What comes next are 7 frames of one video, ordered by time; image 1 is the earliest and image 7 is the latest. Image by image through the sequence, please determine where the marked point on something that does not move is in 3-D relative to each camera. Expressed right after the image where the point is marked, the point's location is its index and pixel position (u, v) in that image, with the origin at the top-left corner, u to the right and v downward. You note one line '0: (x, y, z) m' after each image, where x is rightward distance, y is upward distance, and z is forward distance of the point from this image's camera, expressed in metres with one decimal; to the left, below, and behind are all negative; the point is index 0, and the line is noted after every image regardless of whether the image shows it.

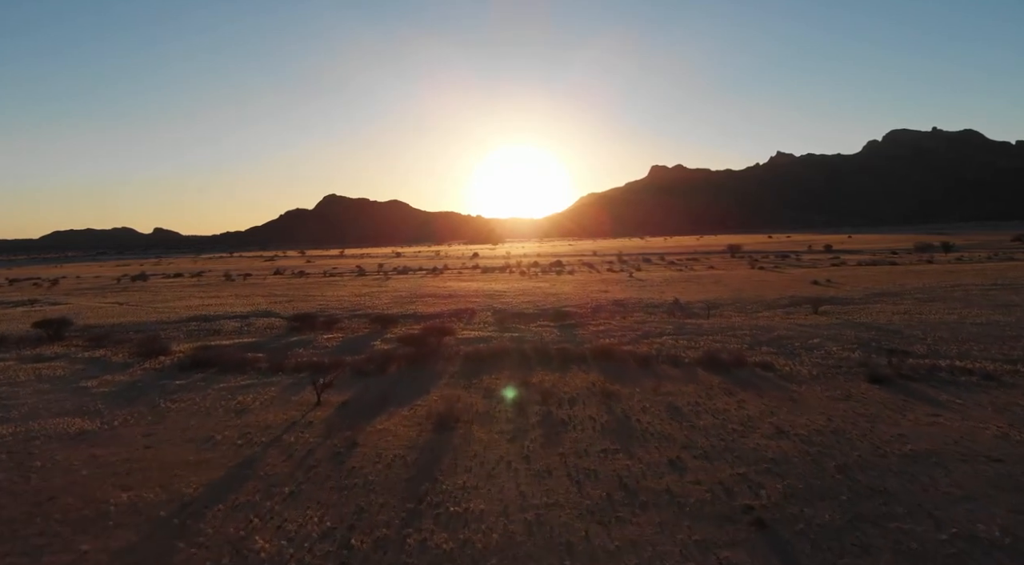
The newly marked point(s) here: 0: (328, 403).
0: (-4.8, -3.1, +16.8) m
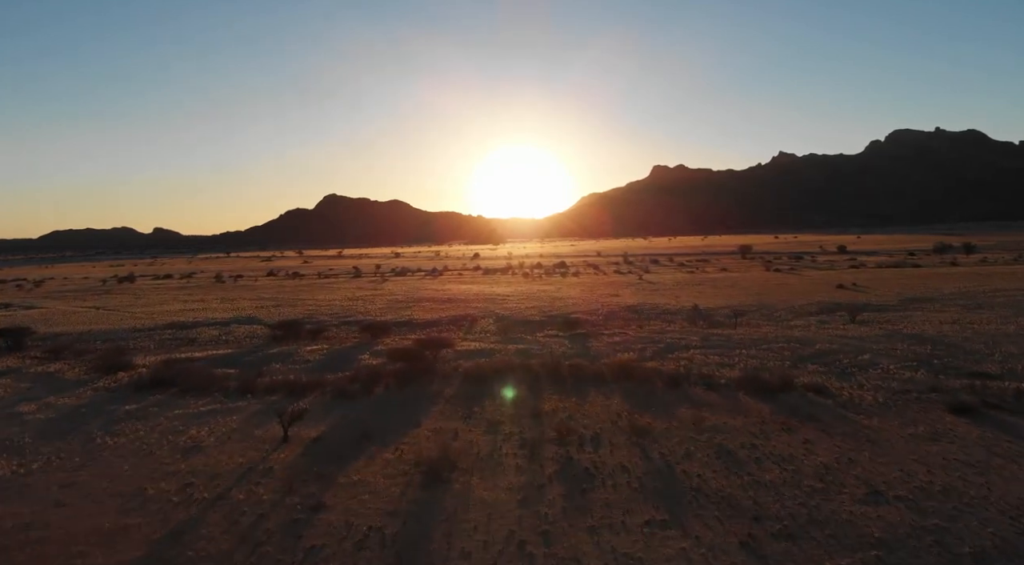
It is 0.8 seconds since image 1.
0: (-4.6, -3.3, +13.7) m
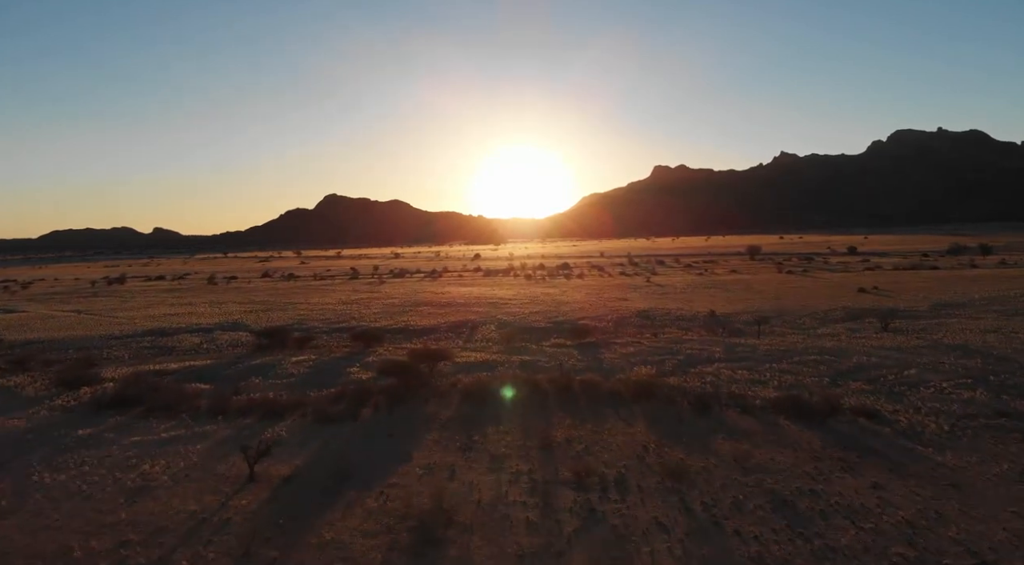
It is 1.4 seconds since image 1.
0: (-4.5, -3.5, +11.6) m
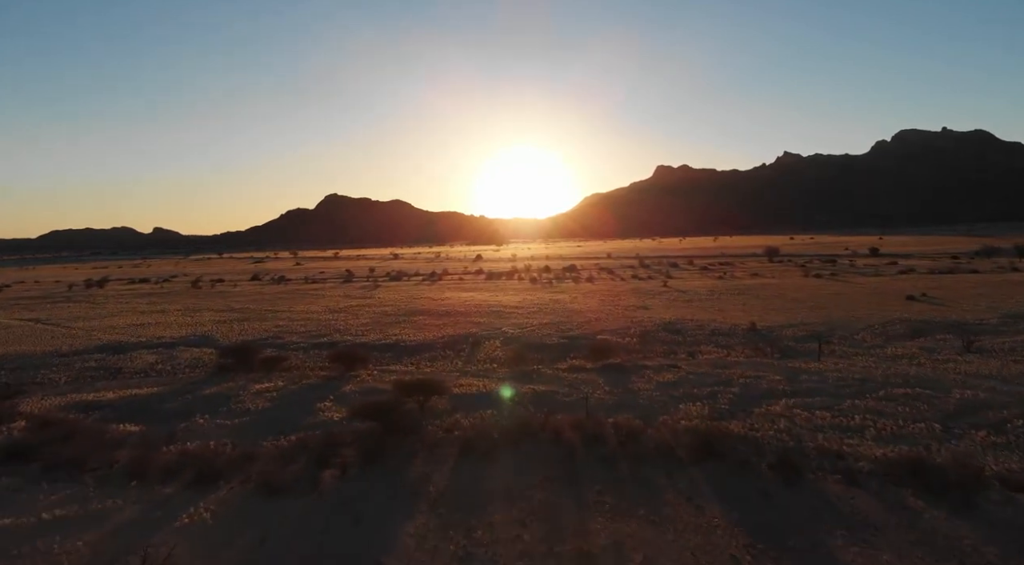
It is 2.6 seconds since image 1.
0: (-4.2, -3.9, +7.4) m
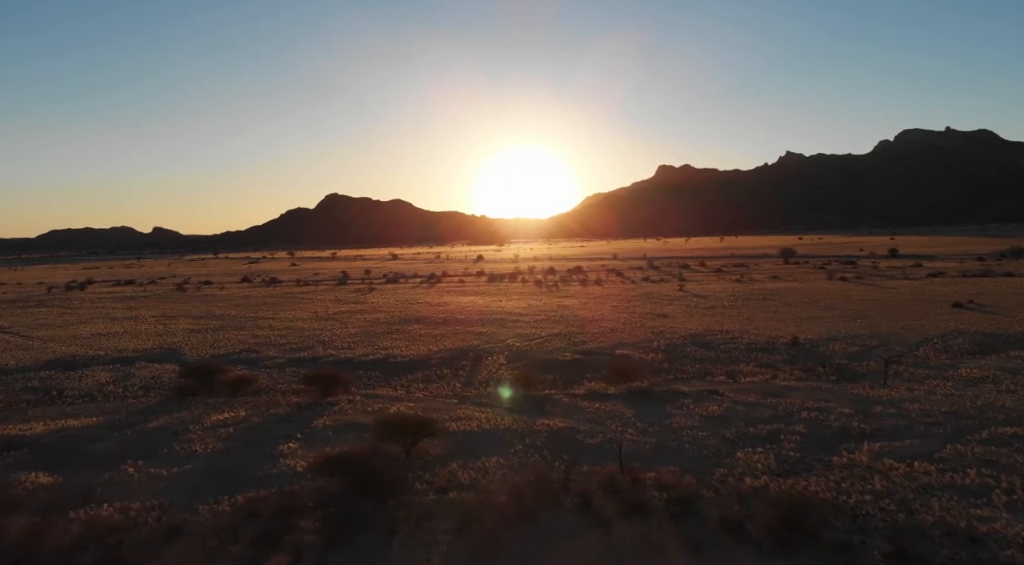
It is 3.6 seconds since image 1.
0: (-4.0, -4.1, +4.1) m
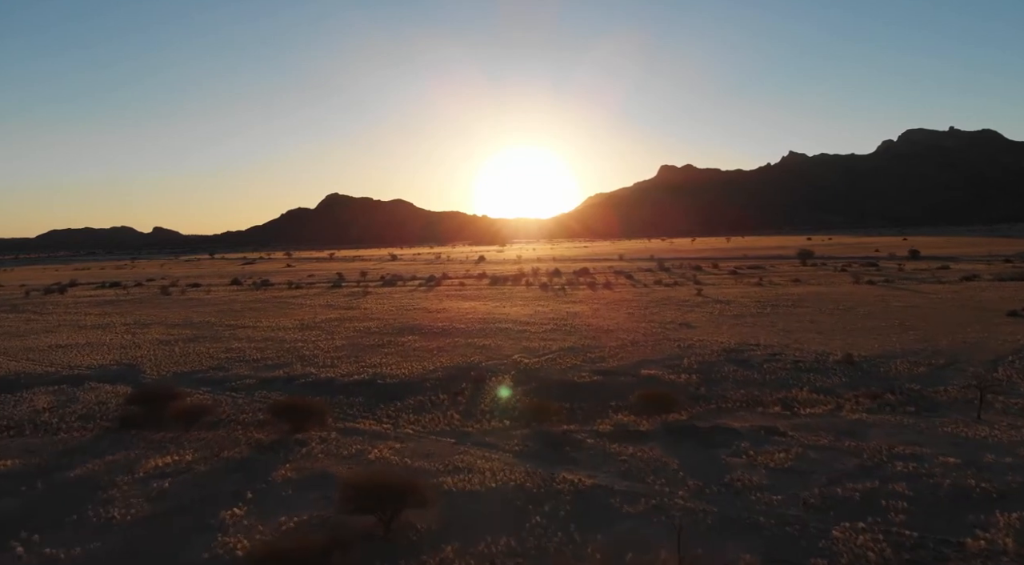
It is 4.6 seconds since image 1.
0: (-3.8, -4.4, +0.9) m
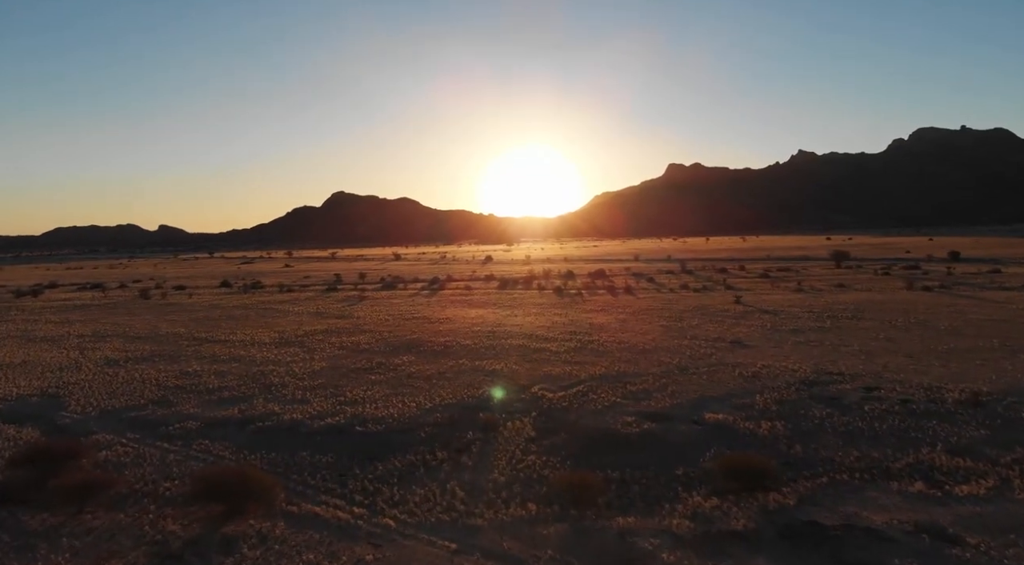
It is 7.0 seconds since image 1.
0: (-3.5, -4.7, -3.7) m
